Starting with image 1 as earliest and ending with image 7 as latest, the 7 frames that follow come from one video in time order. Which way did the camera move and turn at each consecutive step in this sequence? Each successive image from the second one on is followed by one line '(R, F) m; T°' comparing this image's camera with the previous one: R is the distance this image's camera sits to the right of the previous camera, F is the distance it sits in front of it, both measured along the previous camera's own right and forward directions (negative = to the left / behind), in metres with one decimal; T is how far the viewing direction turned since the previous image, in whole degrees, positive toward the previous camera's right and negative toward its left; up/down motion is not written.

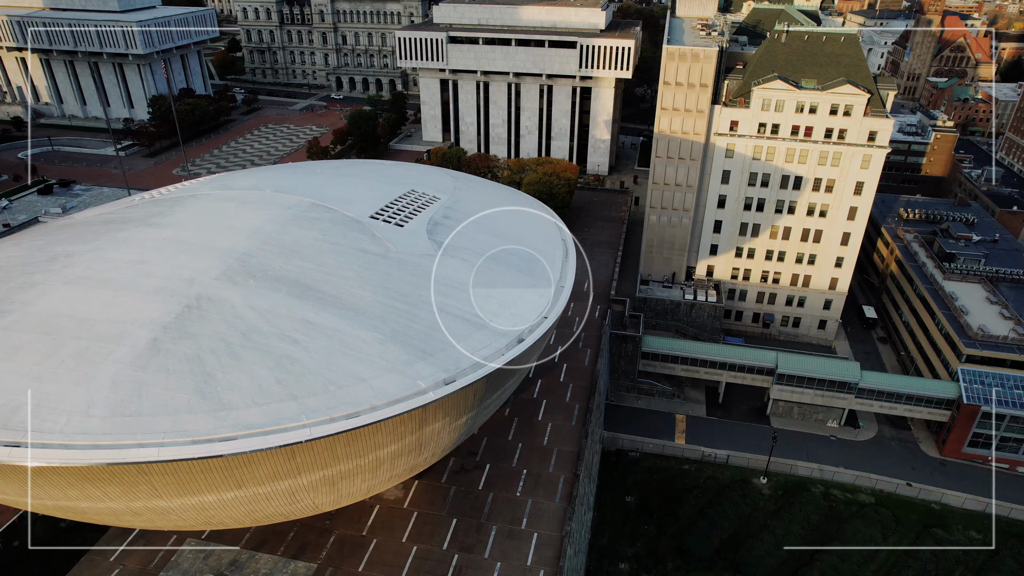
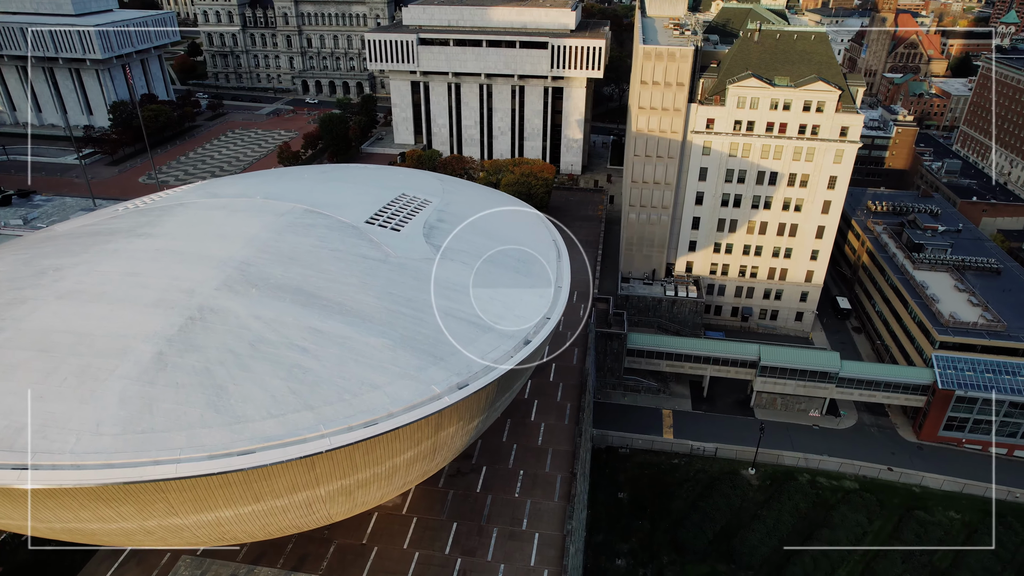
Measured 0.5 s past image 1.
(-1.5, 0.0) m; +3°
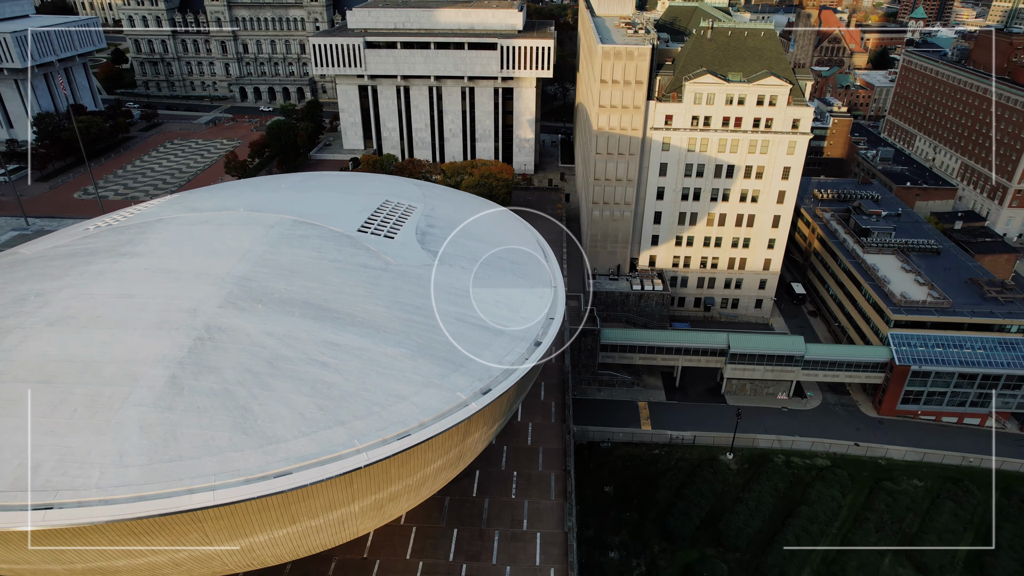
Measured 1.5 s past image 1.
(-2.7, +0.1) m; +5°
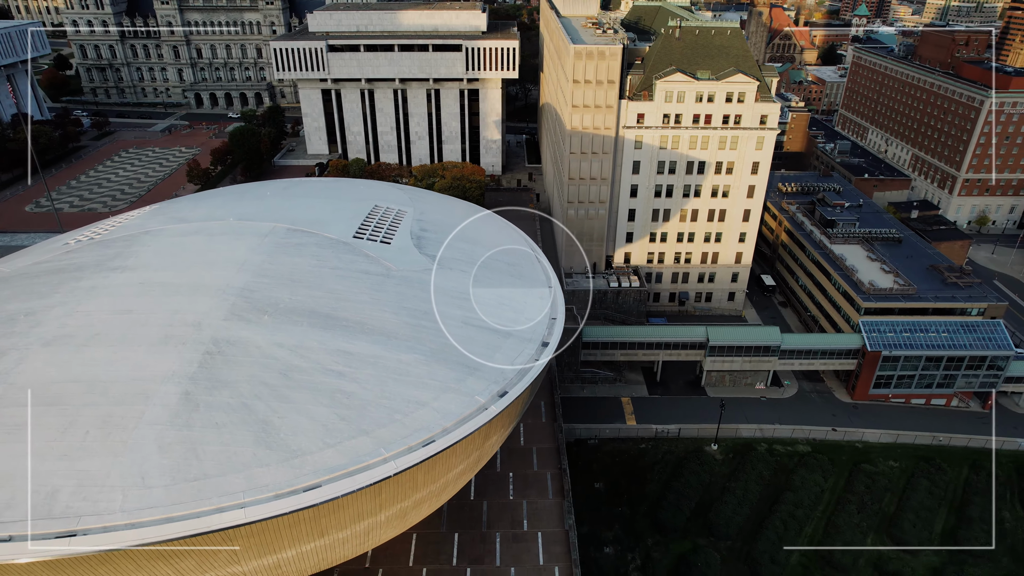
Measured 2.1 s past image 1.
(-1.8, 0.0) m; +4°
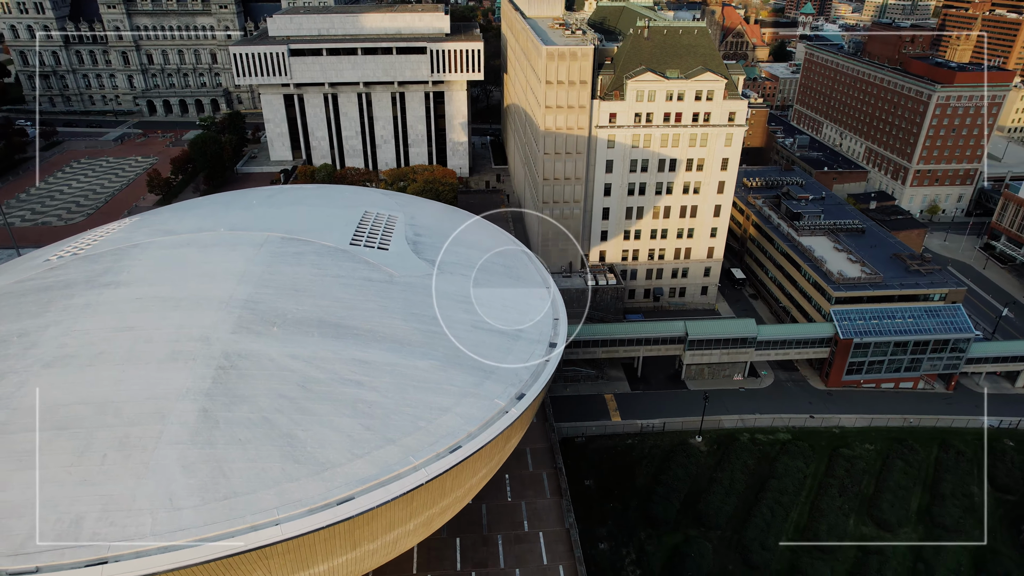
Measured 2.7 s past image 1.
(-1.9, 0.0) m; +4°
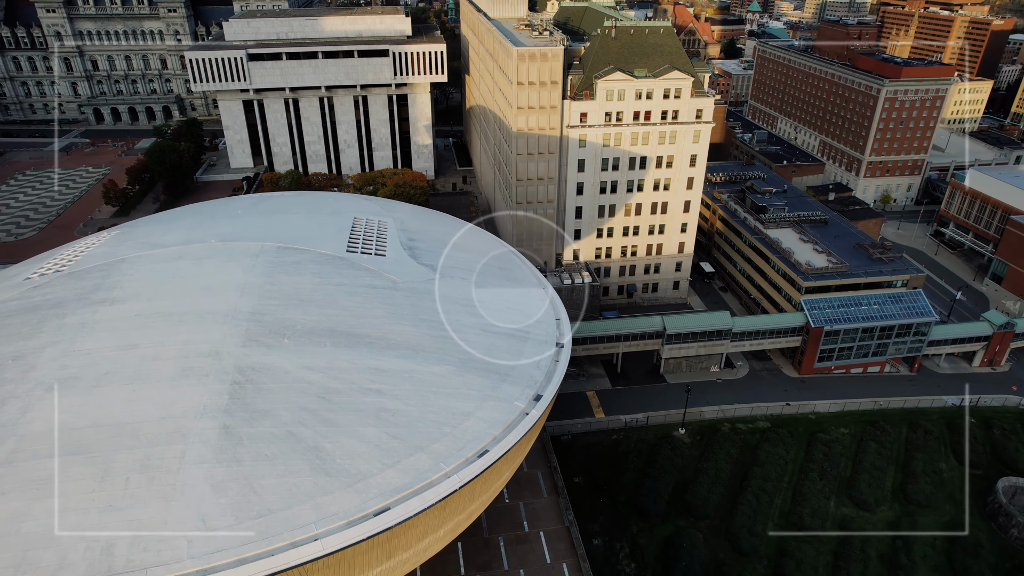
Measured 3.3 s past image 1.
(-1.9, 0.0) m; +4°
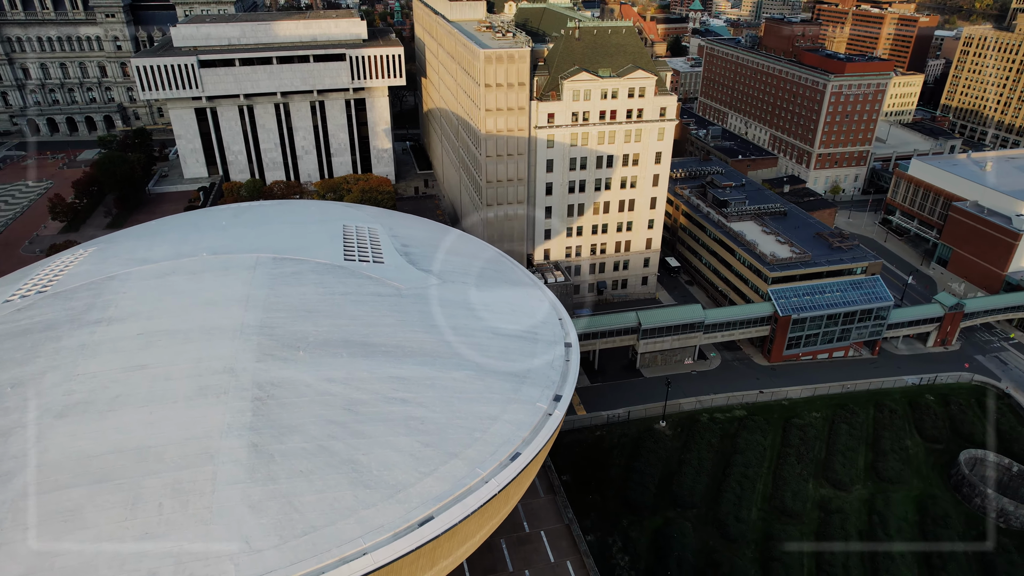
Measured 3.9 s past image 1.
(-2.2, 0.0) m; +4°
